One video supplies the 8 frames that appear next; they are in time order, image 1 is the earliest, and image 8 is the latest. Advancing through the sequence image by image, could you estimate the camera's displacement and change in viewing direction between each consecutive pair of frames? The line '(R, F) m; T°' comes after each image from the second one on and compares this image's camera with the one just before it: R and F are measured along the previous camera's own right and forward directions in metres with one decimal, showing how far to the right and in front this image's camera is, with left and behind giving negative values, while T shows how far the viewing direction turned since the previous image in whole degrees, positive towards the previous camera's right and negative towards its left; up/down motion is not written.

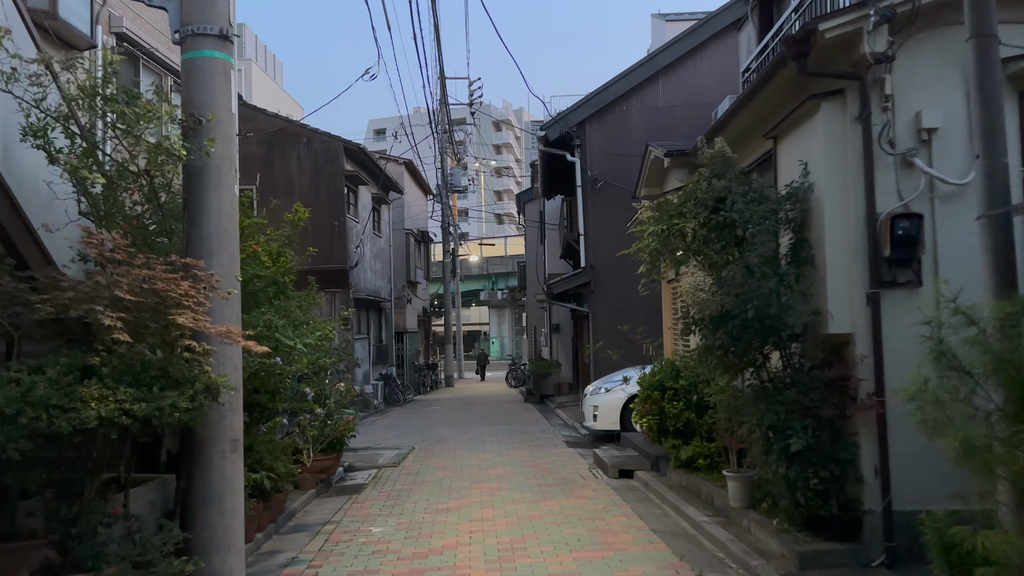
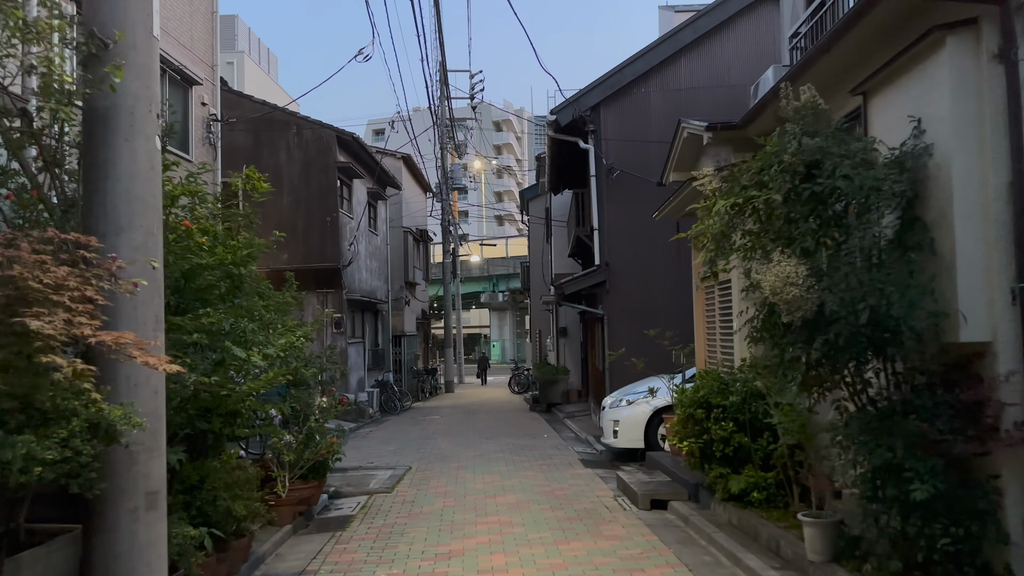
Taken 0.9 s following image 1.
(-0.1, +1.4) m; 0°
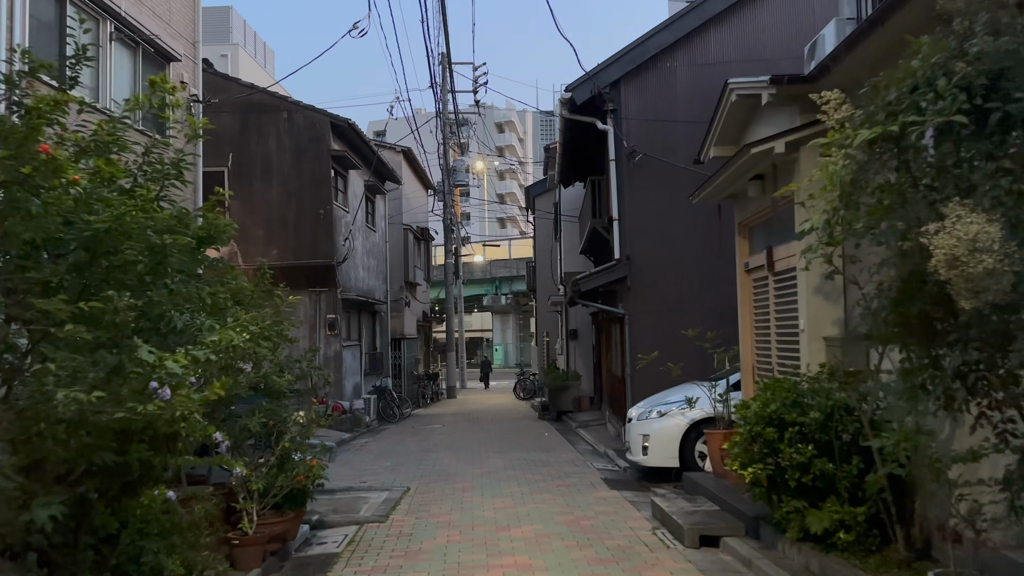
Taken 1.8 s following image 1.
(-0.1, +1.4) m; 0°
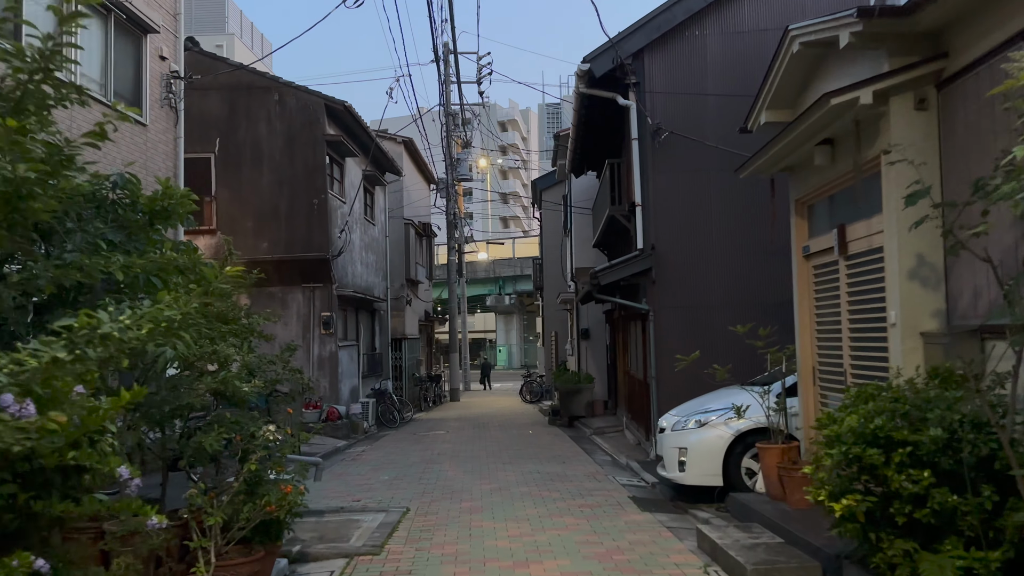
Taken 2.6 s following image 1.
(-0.1, +1.2) m; 0°
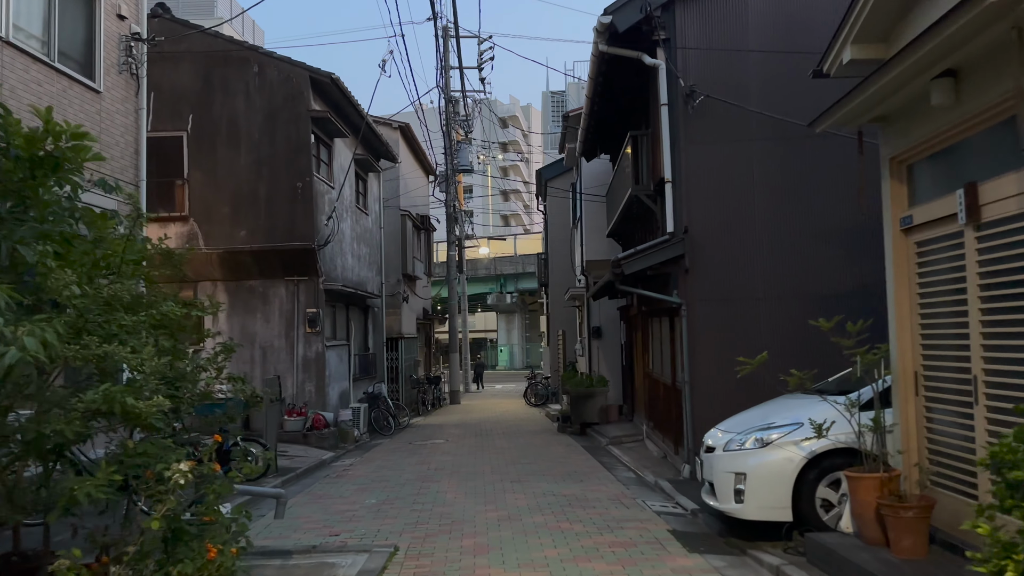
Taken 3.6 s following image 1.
(-0.1, +1.5) m; 0°
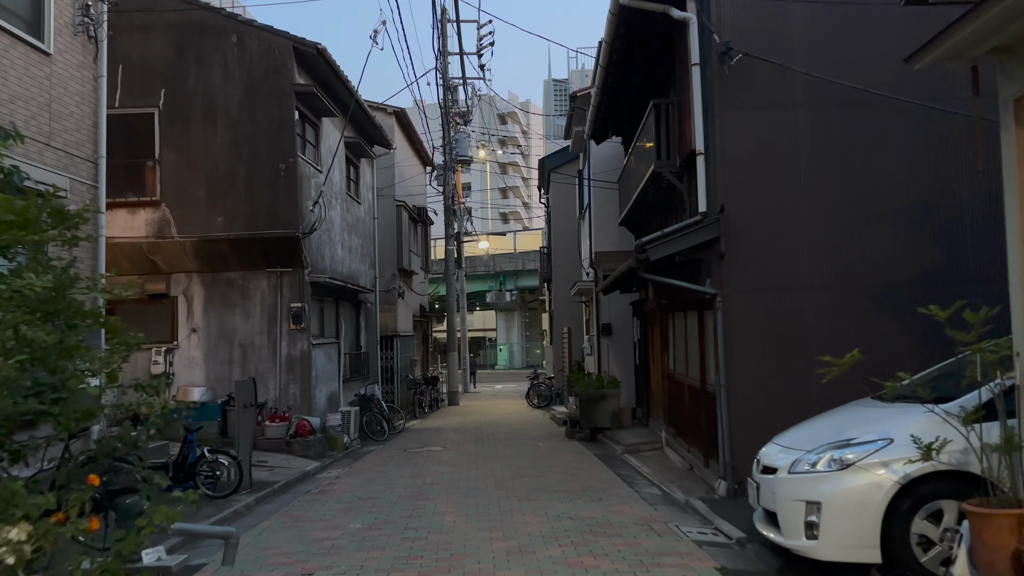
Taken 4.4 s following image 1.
(-0.1, +1.2) m; 0°
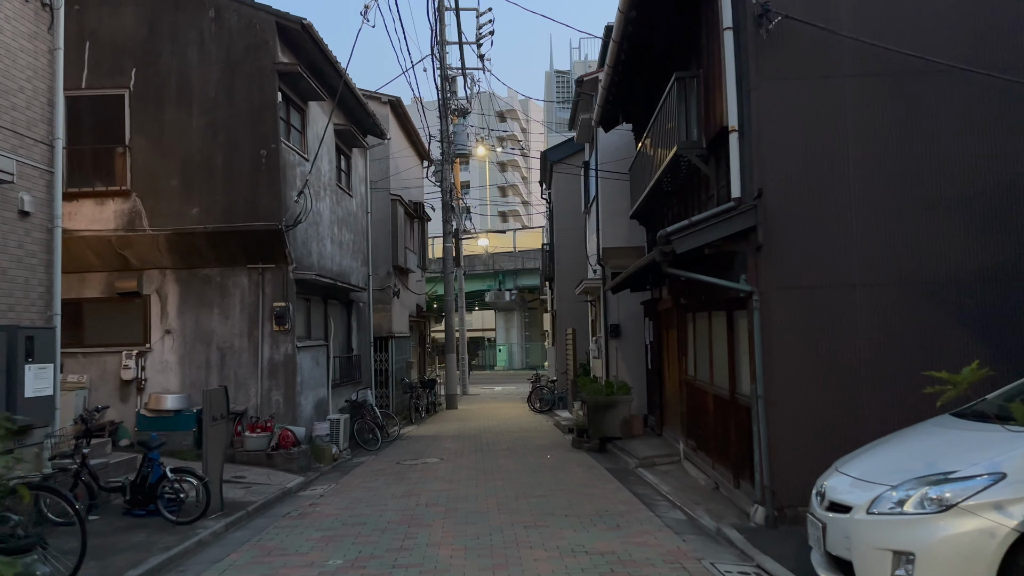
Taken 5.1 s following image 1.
(-0.1, +1.0) m; 0°
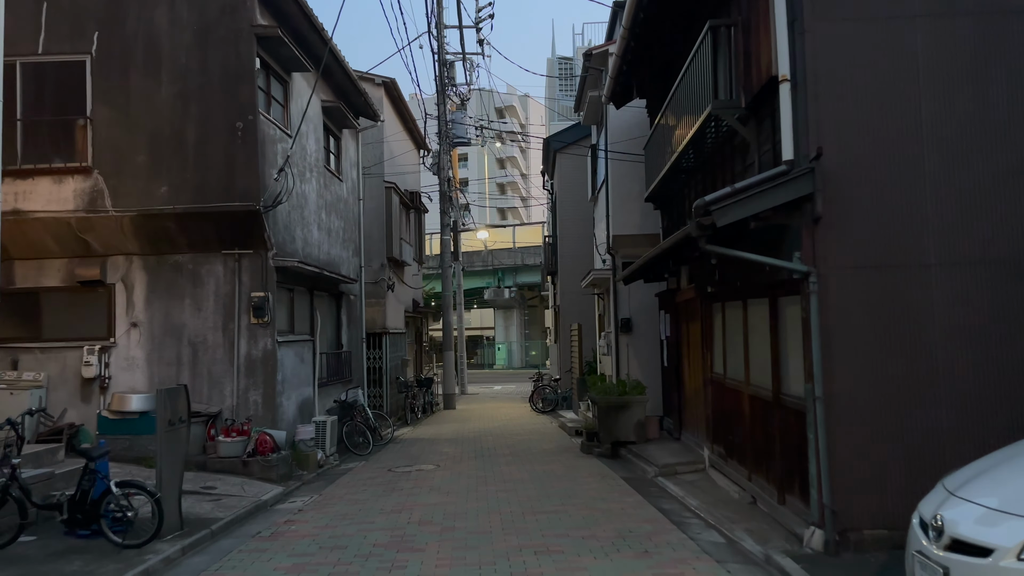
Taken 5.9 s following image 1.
(-0.1, +1.1) m; 0°
